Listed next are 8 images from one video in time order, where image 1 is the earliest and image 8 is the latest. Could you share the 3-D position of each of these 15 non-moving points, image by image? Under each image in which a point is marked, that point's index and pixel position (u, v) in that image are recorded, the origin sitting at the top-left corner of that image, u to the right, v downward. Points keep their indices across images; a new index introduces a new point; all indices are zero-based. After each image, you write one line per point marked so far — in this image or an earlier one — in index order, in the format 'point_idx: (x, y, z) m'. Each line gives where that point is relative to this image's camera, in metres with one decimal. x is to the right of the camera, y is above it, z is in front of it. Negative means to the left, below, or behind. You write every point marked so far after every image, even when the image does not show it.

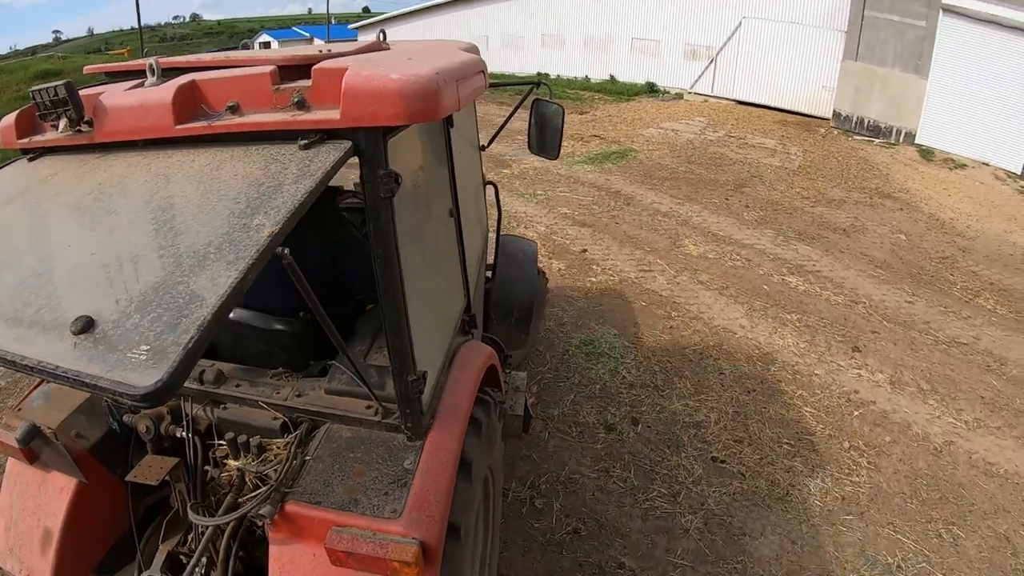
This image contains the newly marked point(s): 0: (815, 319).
0: (+2.6, -0.2, +6.5) m
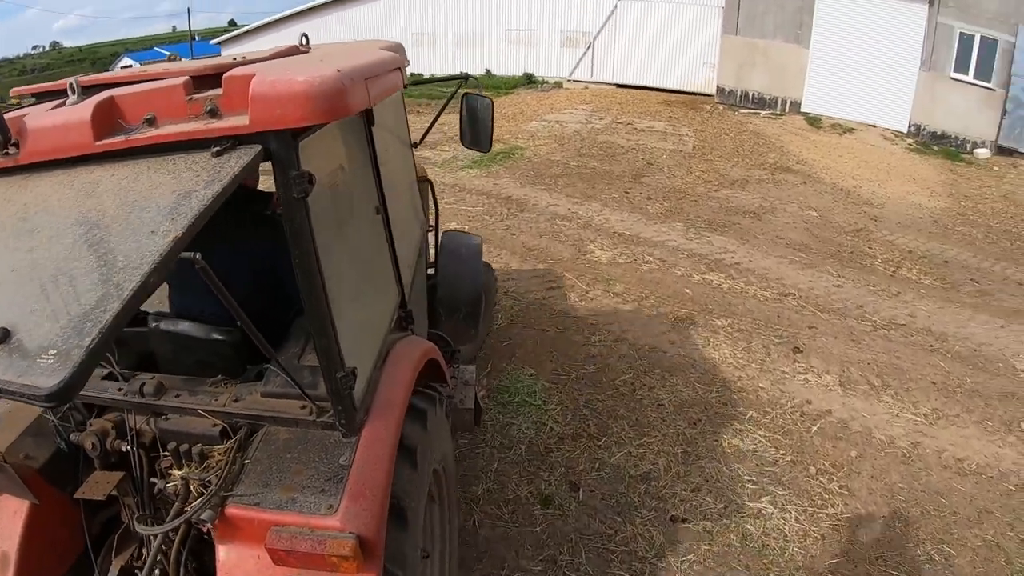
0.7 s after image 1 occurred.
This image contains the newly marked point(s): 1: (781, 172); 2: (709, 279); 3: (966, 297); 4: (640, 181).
0: (+1.8, -0.2, +5.8) m
1: (+3.4, +1.5, +9.6) m
2: (+1.6, 0.0, +6.3) m
3: (+4.3, -0.1, +7.1) m
4: (+1.5, +1.3, +8.9) m
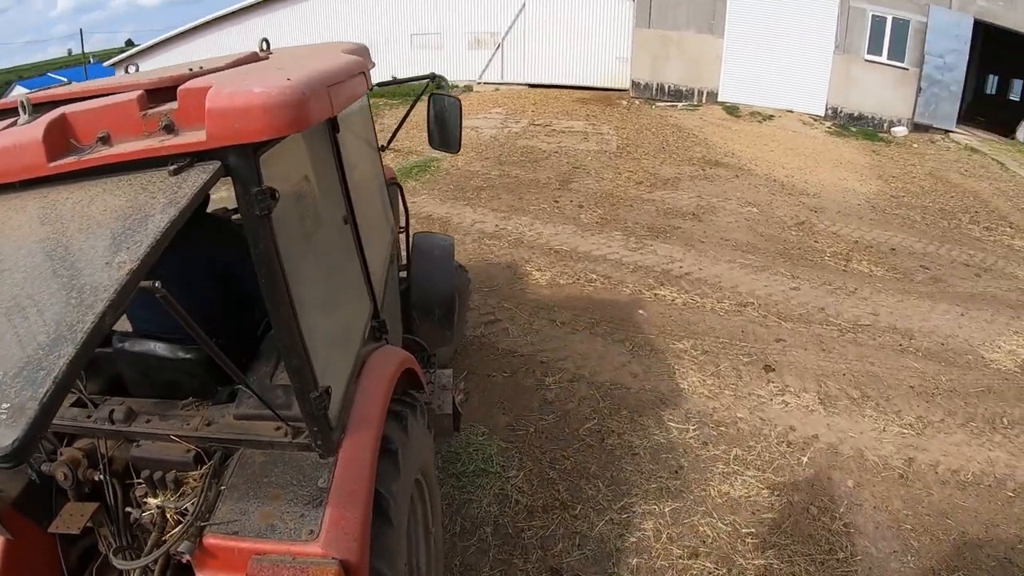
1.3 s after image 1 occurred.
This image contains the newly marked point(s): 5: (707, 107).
0: (+1.4, -0.3, +5.3) m
1: (+2.4, +1.5, +9.2) m
2: (+1.2, -0.1, +5.7) m
3: (+3.7, 0.0, +6.8) m
4: (+0.6, +1.1, +8.2) m
5: (+3.5, +3.2, +13.4) m
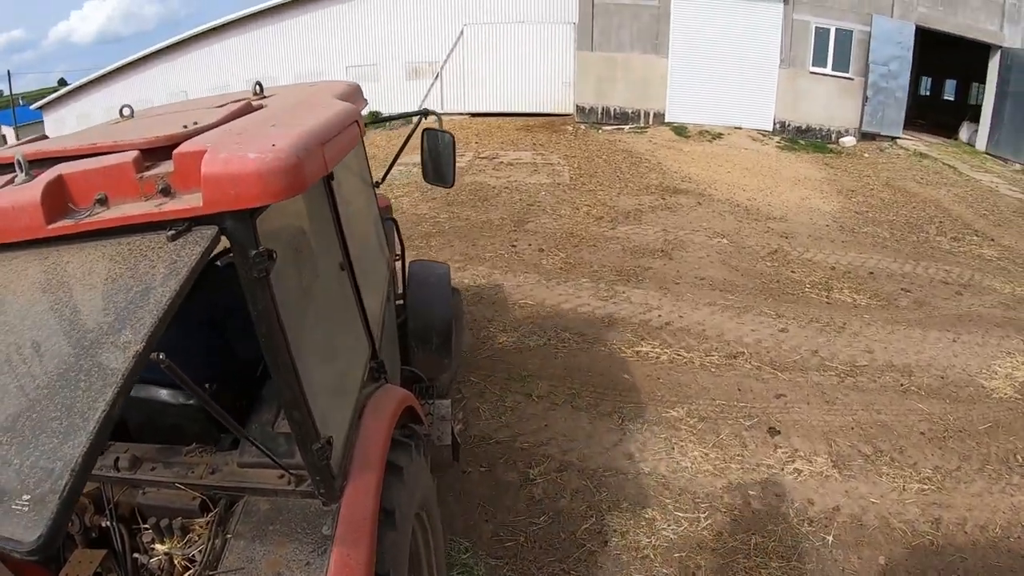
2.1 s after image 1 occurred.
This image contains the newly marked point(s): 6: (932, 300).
0: (+1.2, -0.7, +4.7) m
1: (+1.9, +1.1, +8.8) m
2: (+0.9, -0.5, +5.1) m
3: (+3.4, -0.2, +6.5) m
4: (+0.1, +0.6, +7.7) m
5: (+2.5, +2.8, +13.0) m
6: (+3.7, -0.1, +6.7) m
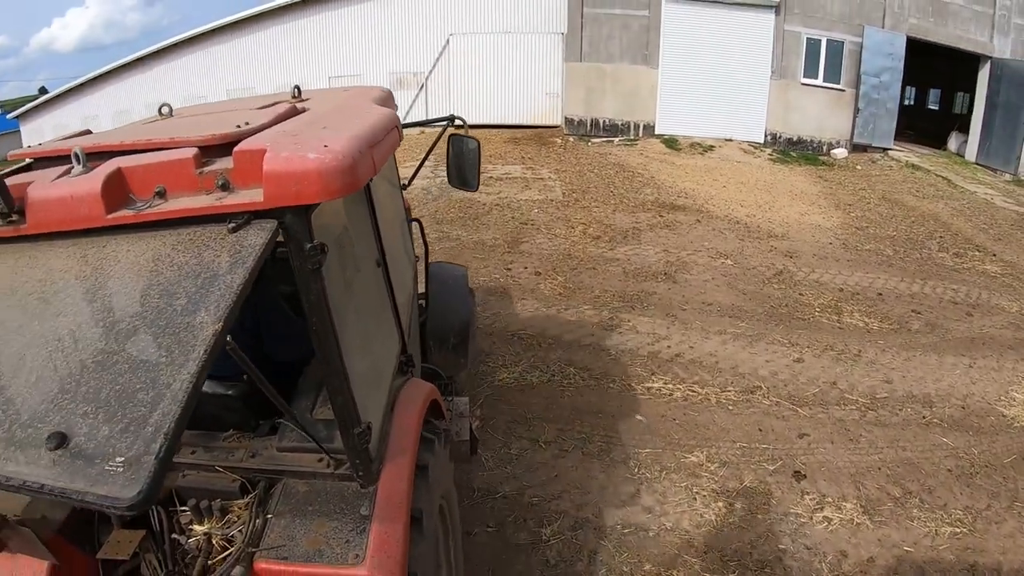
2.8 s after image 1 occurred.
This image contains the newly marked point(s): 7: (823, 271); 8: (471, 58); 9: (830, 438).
0: (+1.2, -0.9, +4.4) m
1: (+1.8, +0.9, +8.5) m
2: (+1.0, -0.7, +4.8) m
3: (+3.4, -0.4, +6.2) m
4: (+0.1, +0.4, +7.3) m
5: (+2.2, +2.5, +12.7) m
6: (+3.7, -0.3, +6.5) m
7: (+3.0, +0.2, +7.2) m
8: (-0.8, +4.5, +14.4) m
9: (+2.0, -0.9, +4.6) m
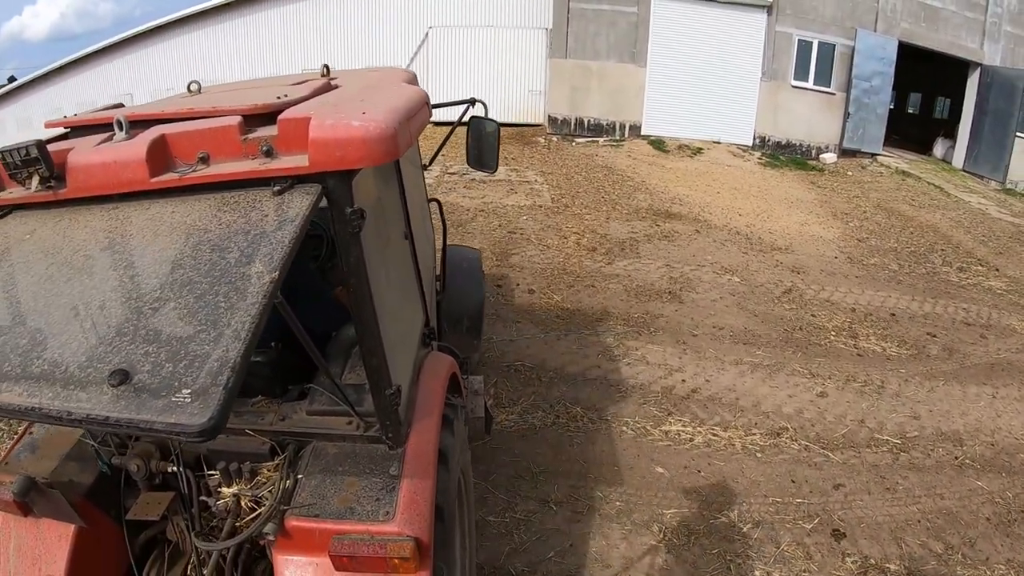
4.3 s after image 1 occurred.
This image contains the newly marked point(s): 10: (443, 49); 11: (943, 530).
0: (+1.3, -1.1, +3.9) m
1: (+1.6, +0.7, +8.0) m
2: (+1.0, -0.9, +4.3) m
3: (+3.3, -0.6, +5.8) m
4: (0.0, +0.2, +6.8) m
5: (+1.9, +2.4, +12.3) m
6: (+3.6, -0.5, +6.1) m
7: (+2.9, 0.0, +6.8) m
8: (-1.2, +4.4, +13.7) m
9: (+2.0, -1.1, +4.2) m
10: (-1.3, +4.4, +13.8) m
11: (+2.3, -1.3, +4.0) m
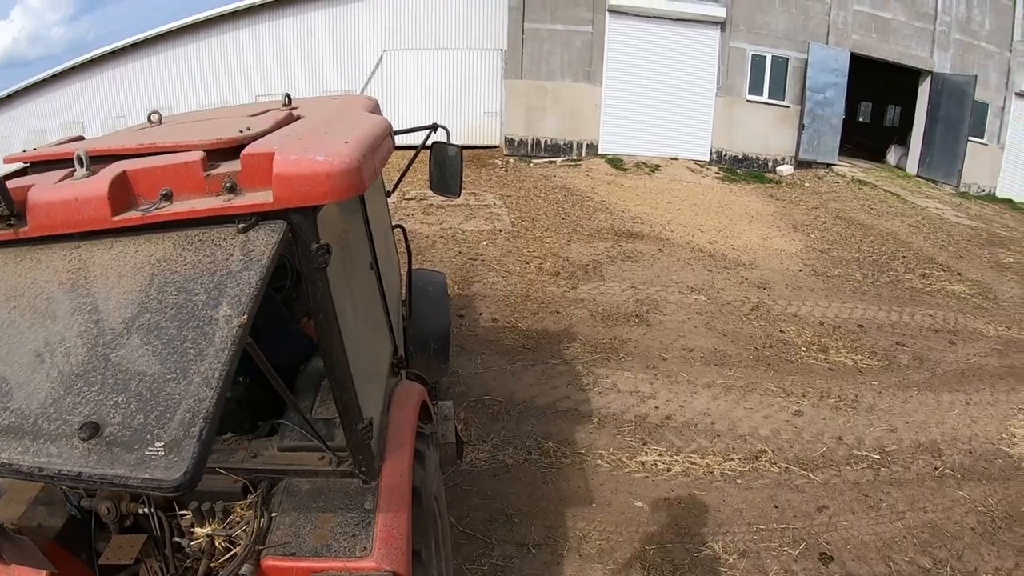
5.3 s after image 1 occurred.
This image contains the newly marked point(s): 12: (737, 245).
0: (+1.1, -1.2, +3.8) m
1: (+1.2, +0.5, +7.9) m
2: (+0.8, -1.0, +4.1) m
3: (+3.1, -0.6, +5.8) m
4: (-0.3, 0.0, +6.6) m
5: (+1.3, +2.1, +12.2) m
6: (+3.4, -0.6, +6.1) m
7: (+2.6, -0.1, +6.7) m
8: (-2.0, +3.9, +13.6) m
9: (+1.8, -1.2, +4.1) m
10: (-2.1, +3.9, +13.7) m
11: (+2.2, -1.4, +3.9) m
12: (+2.4, +0.5, +8.2) m
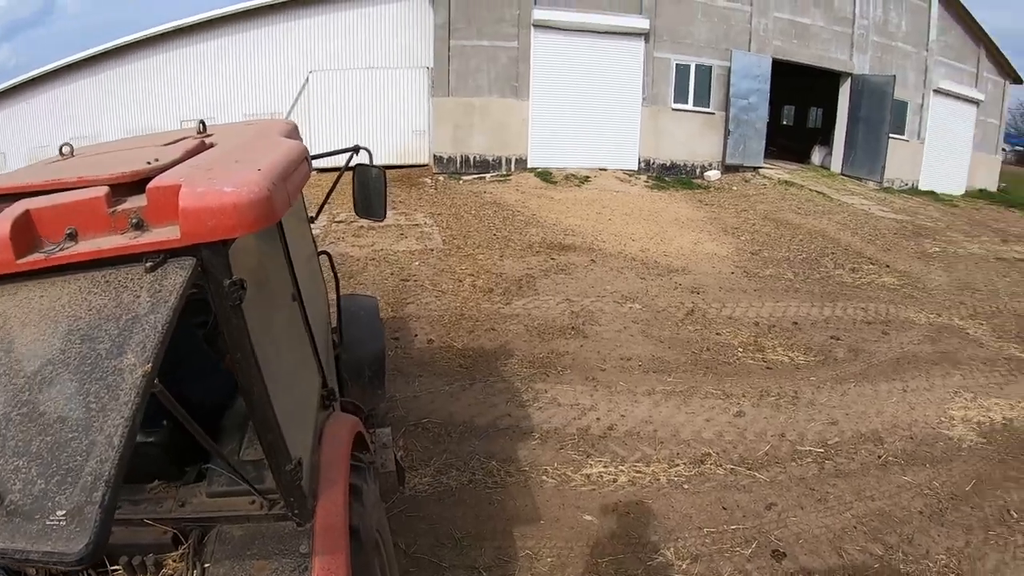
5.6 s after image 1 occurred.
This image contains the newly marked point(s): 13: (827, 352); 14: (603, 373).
0: (+0.9, -1.2, +3.7) m
1: (+0.6, +0.4, +7.9) m
2: (+0.5, -1.0, +4.1) m
3: (+2.7, -0.6, +5.9) m
4: (-0.8, -0.2, +6.5) m
5: (+0.3, +1.8, +12.3) m
6: (+2.9, -0.5, +6.2) m
7: (+2.1, -0.1, +6.8) m
8: (-3.2, +3.3, +13.5) m
9: (+1.6, -1.2, +4.1) m
10: (-3.3, +3.4, +13.5) m
11: (+2.0, -1.3, +4.0) m
12: (+1.8, +0.4, +8.2) m
13: (+2.6, -0.5, +6.1) m
14: (+0.7, -0.6, +5.4) m
